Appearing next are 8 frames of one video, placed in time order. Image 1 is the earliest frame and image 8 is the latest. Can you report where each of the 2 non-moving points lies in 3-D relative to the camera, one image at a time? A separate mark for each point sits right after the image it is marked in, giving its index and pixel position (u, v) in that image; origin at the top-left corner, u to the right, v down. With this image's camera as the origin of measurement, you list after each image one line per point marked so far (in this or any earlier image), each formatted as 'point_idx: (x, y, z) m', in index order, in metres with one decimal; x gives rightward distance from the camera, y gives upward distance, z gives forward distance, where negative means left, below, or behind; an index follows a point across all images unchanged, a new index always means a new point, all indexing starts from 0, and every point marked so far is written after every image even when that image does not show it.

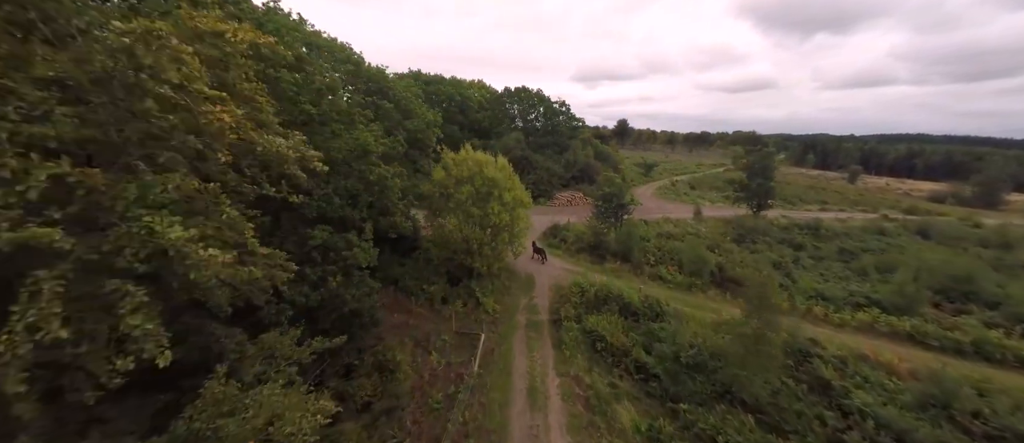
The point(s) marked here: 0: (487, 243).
0: (-1.4, -1.2, +19.4) m
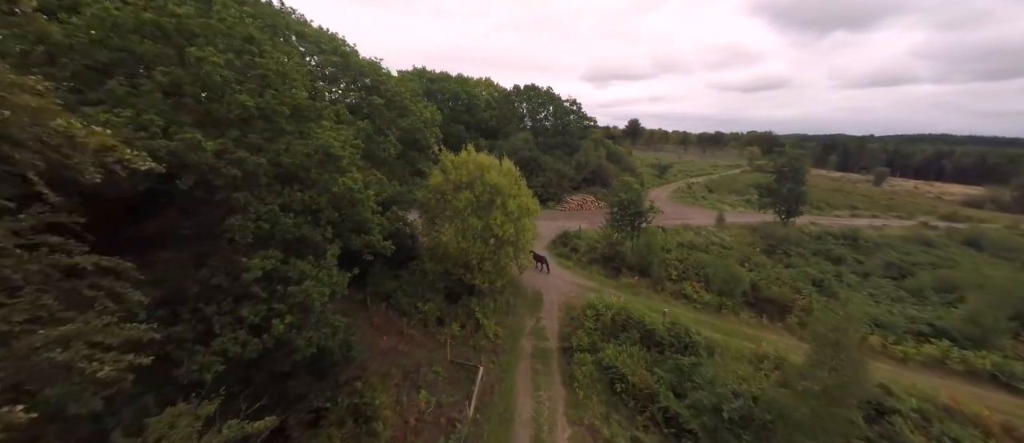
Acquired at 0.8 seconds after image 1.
0: (-1.1, -1.7, +17.0) m
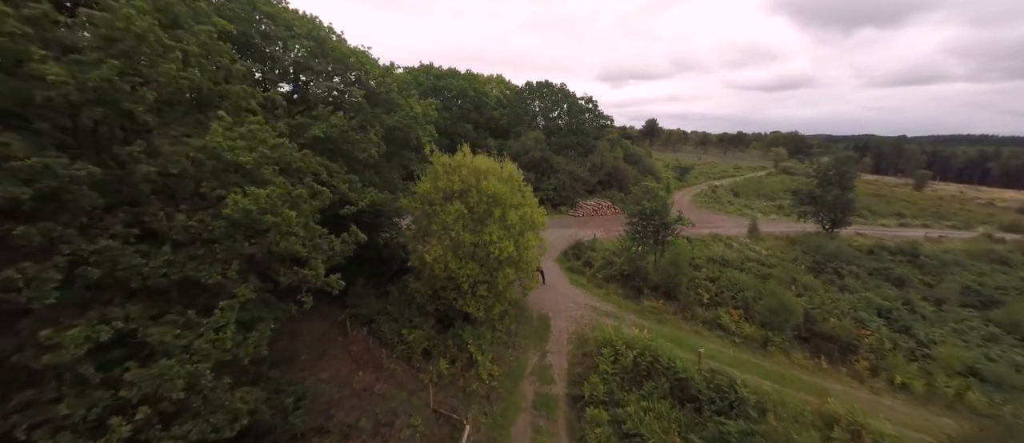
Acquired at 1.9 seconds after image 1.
0: (-1.1, -2.4, +14.2) m
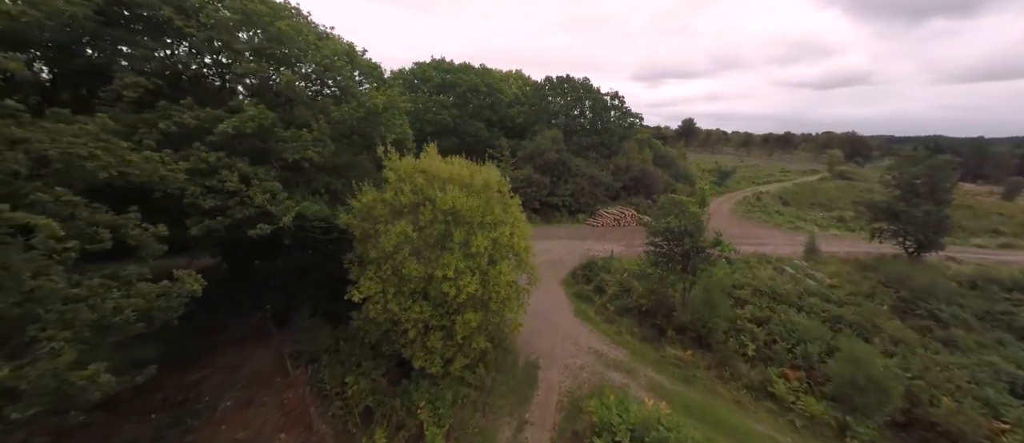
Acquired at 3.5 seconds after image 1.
0: (-2.1, -3.1, +10.5) m
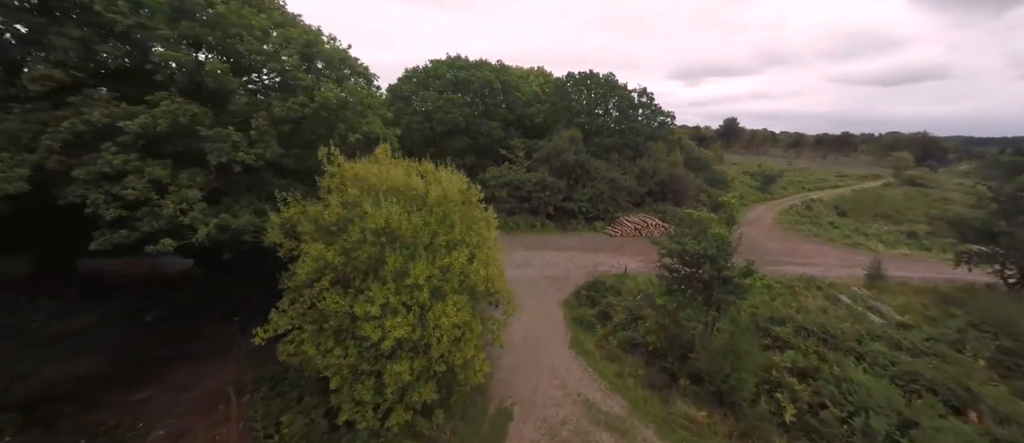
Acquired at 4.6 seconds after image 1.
0: (-3.3, -3.6, +8.4) m
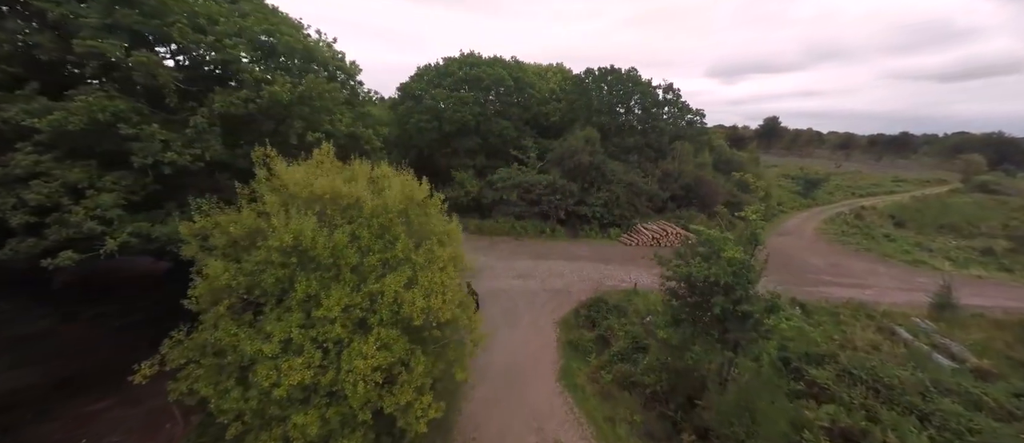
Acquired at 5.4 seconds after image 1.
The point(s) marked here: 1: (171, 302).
0: (-4.5, -3.9, +6.9) m
1: (-14.2, -3.4, +15.1) m
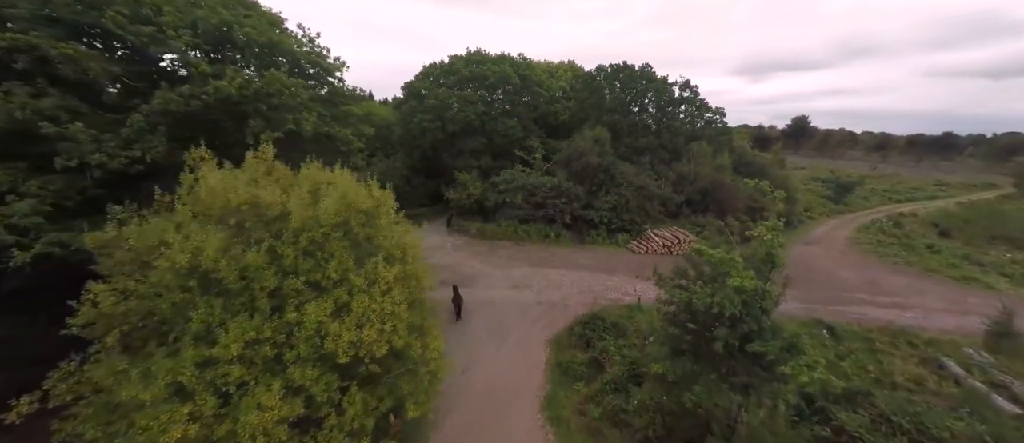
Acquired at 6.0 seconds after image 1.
0: (-5.4, -4.1, +5.8) m
1: (-14.7, -3.5, +14.5) m
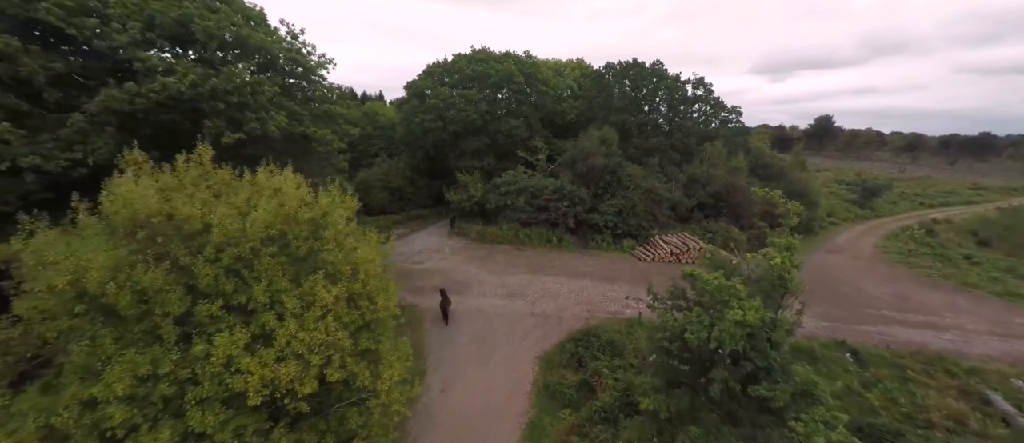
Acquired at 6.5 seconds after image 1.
0: (-6.2, -4.3, +5.0) m
1: (-15.1, -3.7, +14.0) m
